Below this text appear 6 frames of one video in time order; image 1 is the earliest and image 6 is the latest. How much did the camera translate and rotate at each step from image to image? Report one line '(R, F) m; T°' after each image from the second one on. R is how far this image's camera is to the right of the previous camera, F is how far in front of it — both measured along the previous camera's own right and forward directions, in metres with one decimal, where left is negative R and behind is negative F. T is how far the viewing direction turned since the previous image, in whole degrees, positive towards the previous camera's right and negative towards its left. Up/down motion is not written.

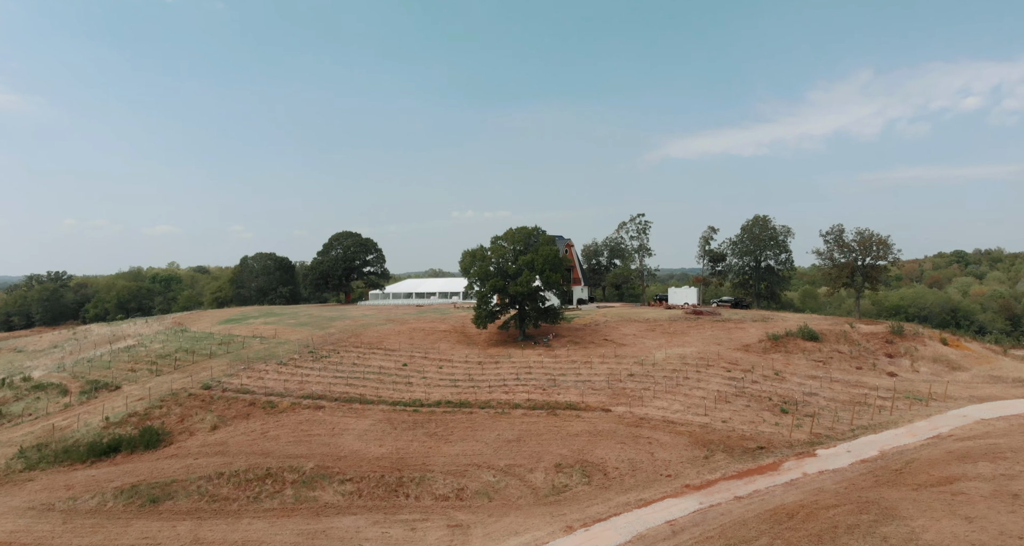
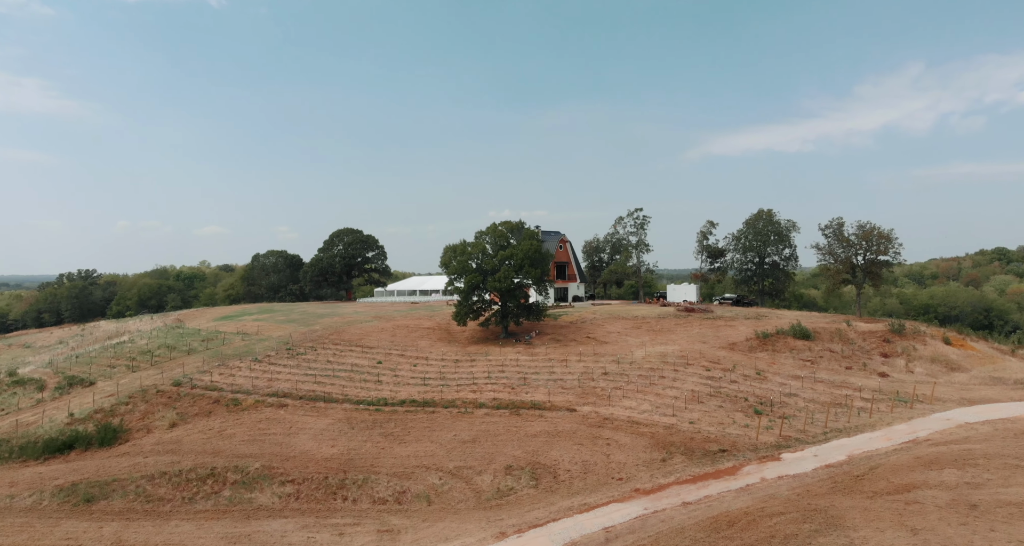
(+2.0, +0.8) m; -1°
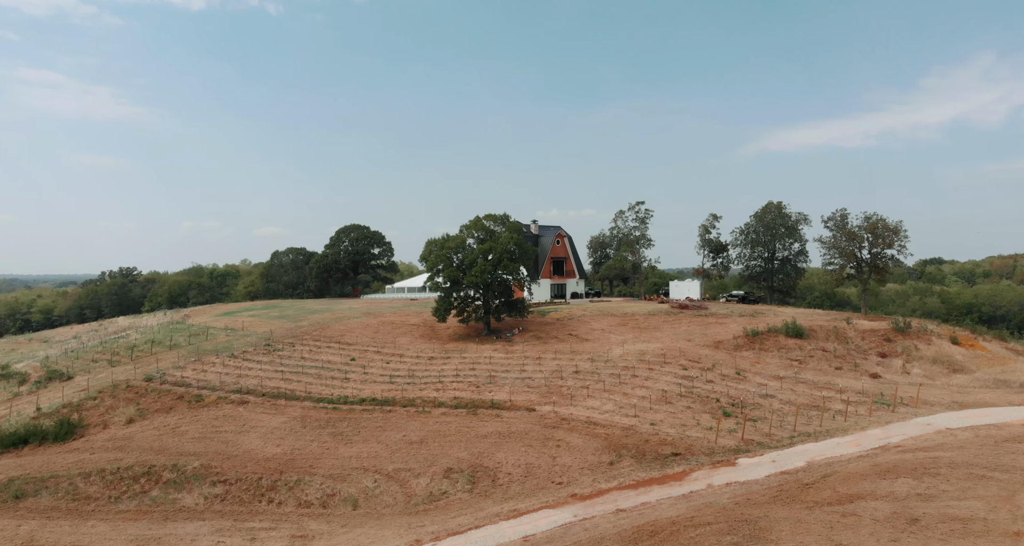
(+2.4, +0.9) m; -2°
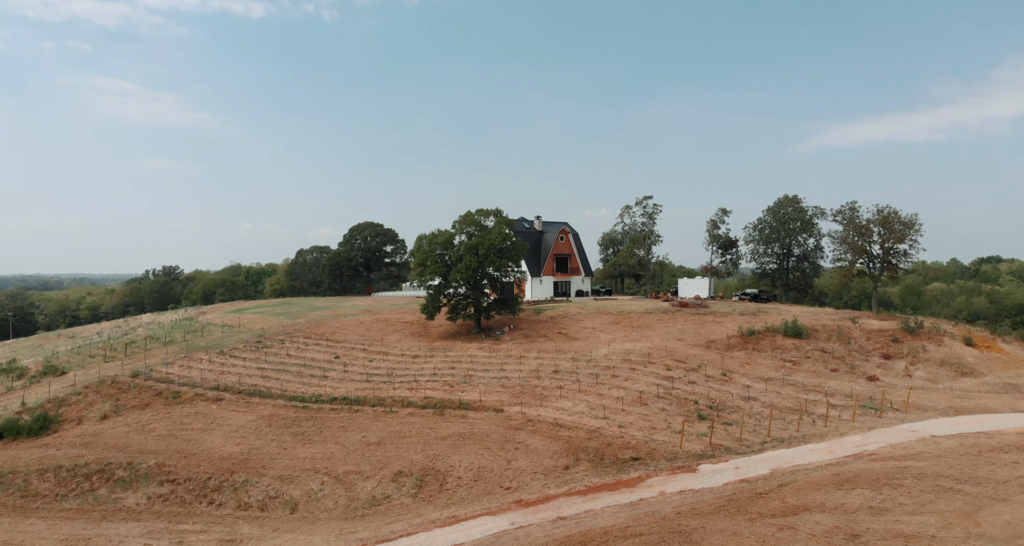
(+2.1, +0.7) m; -2°
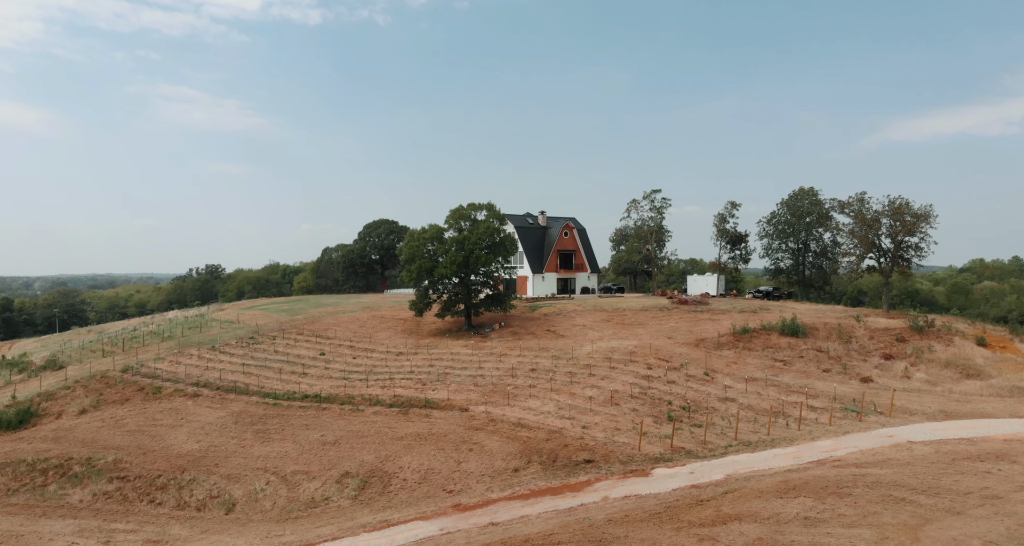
(+2.2, +0.6) m; -3°
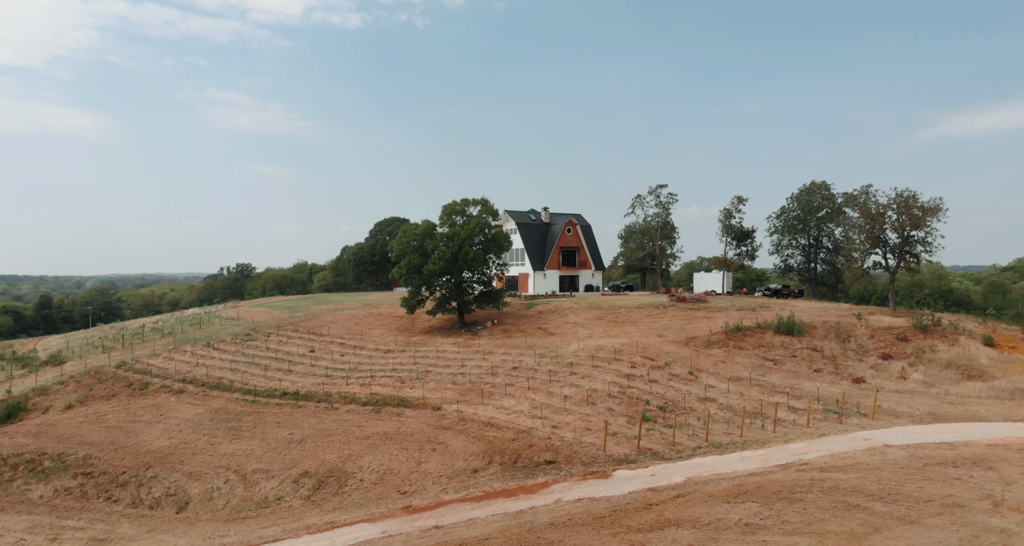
(+1.7, +0.3) m; -2°
